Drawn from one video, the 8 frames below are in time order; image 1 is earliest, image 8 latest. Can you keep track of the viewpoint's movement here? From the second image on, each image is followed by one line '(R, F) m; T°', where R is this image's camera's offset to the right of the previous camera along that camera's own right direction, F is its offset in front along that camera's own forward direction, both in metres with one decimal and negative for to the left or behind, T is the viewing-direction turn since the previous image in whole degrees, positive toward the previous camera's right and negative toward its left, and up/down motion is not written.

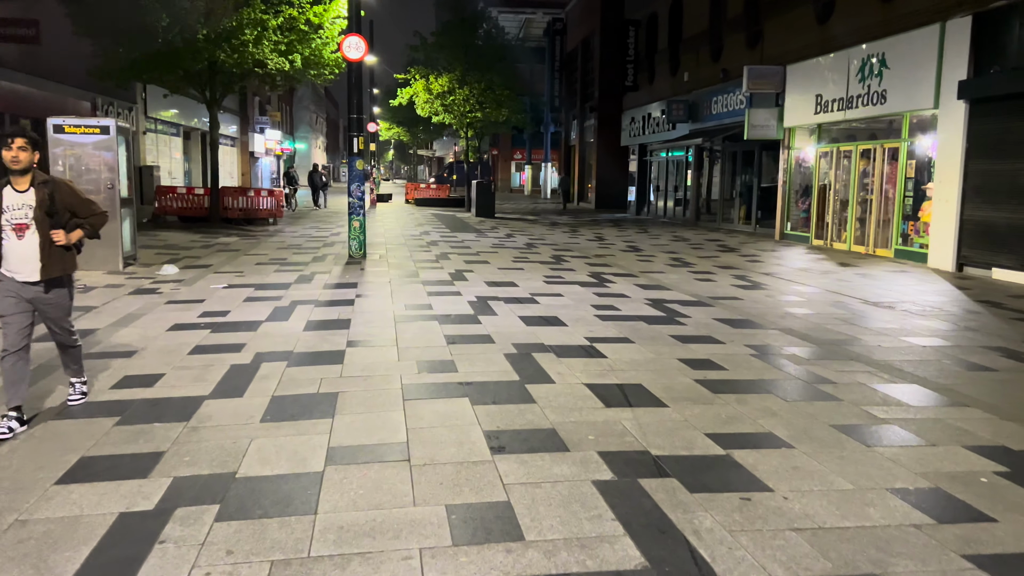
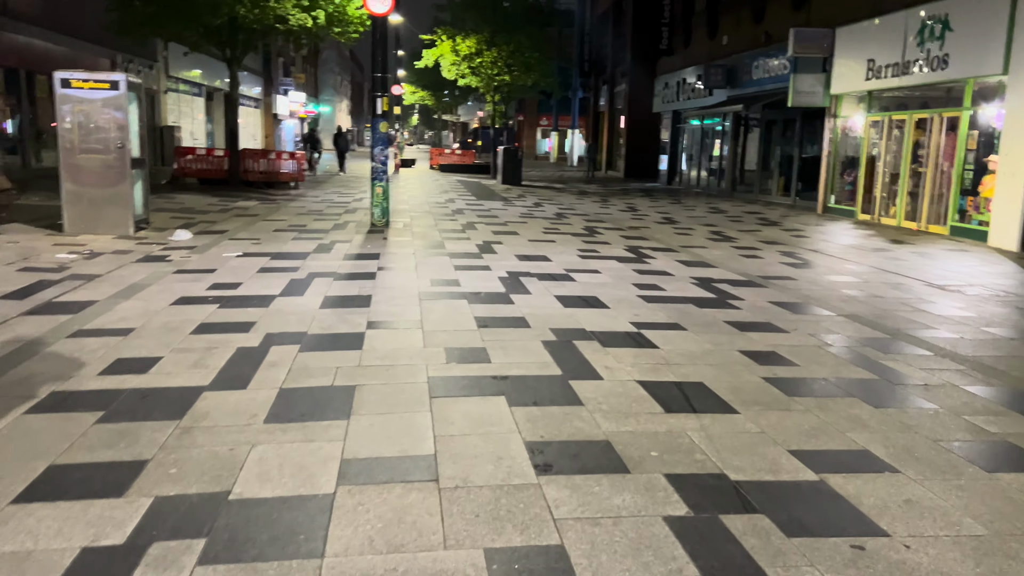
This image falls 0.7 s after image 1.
(-0.1, +0.7) m; -2°
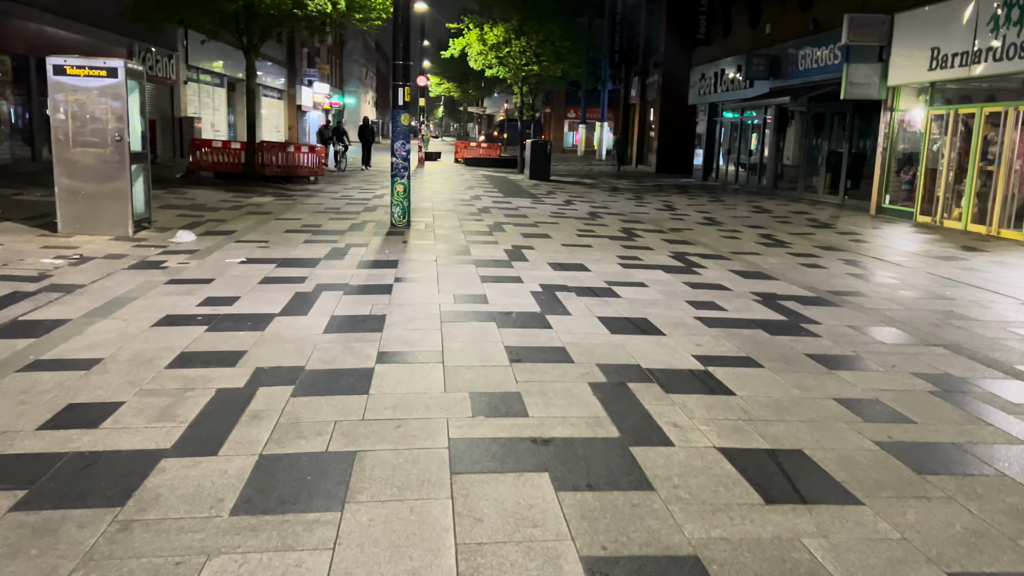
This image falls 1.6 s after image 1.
(-0.1, +1.0) m; -2°
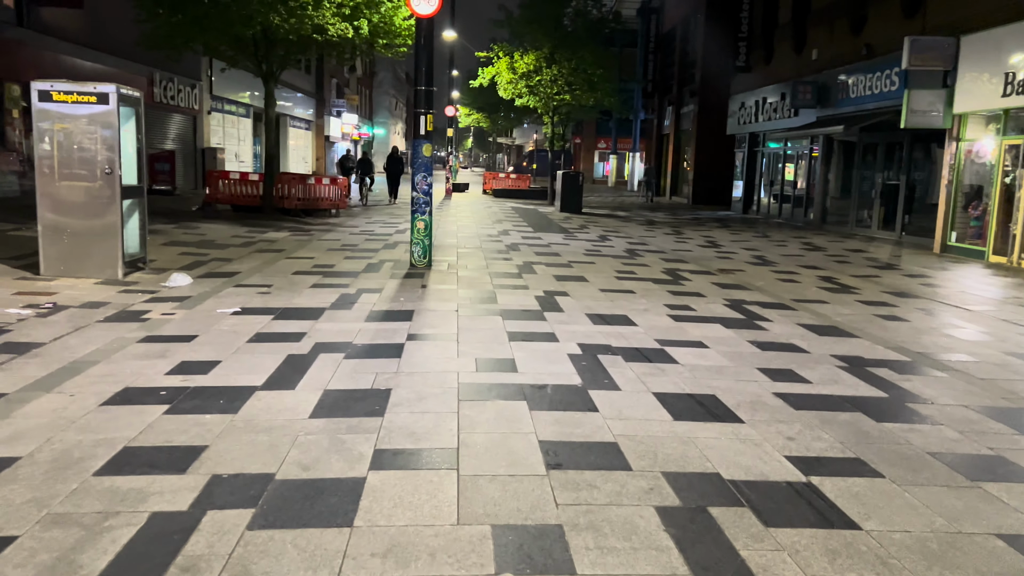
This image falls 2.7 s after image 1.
(0.0, +1.1) m; -2°
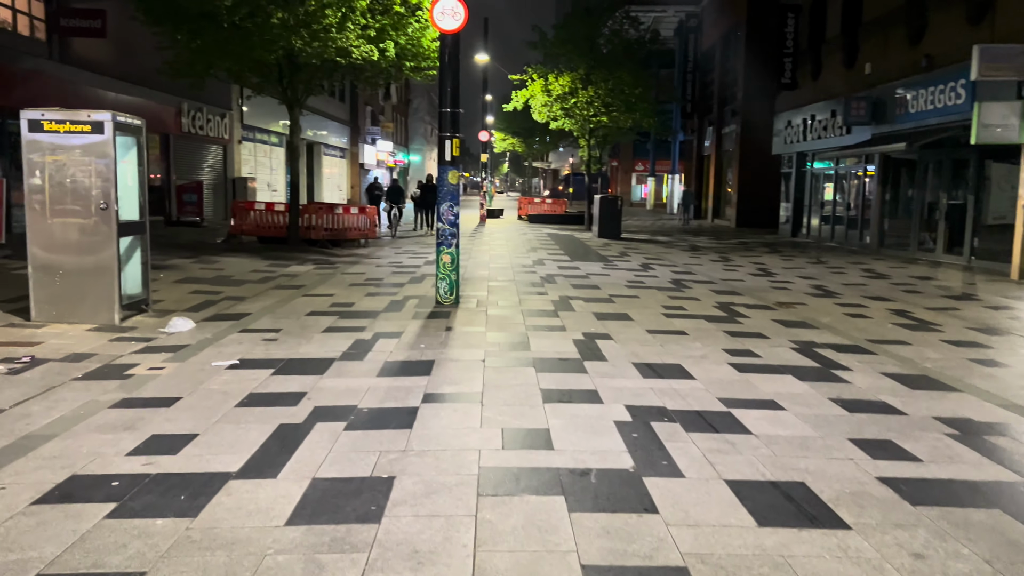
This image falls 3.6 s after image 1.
(0.0, +1.0) m; -3°
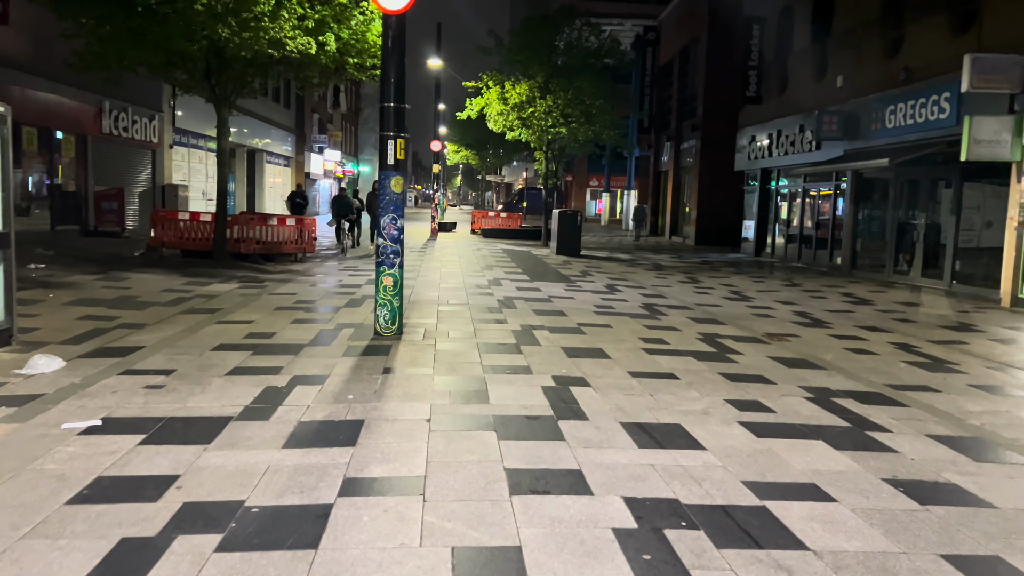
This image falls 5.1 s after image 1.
(0.0, +1.5) m; +3°
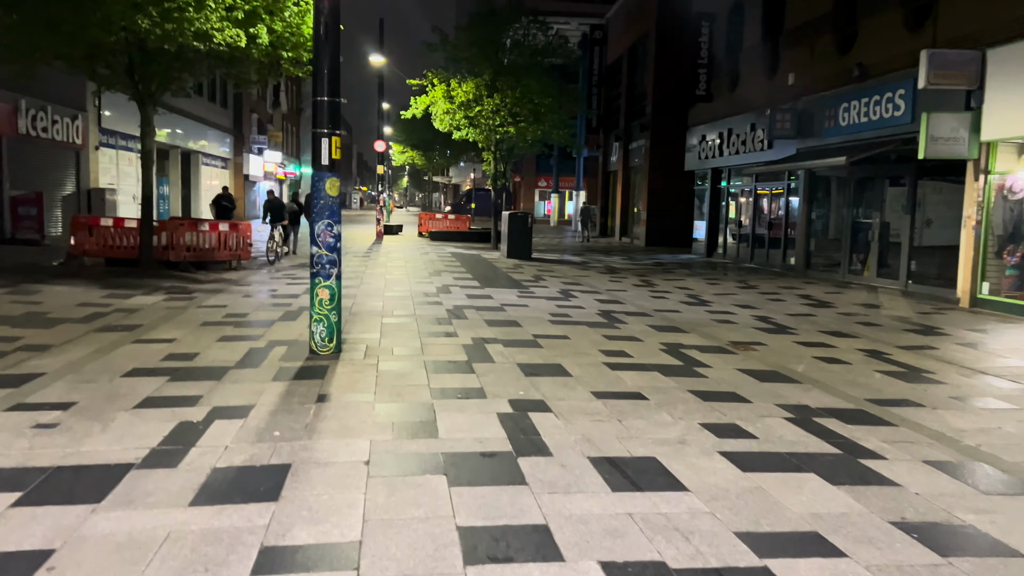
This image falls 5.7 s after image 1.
(0.0, +0.7) m; +4°
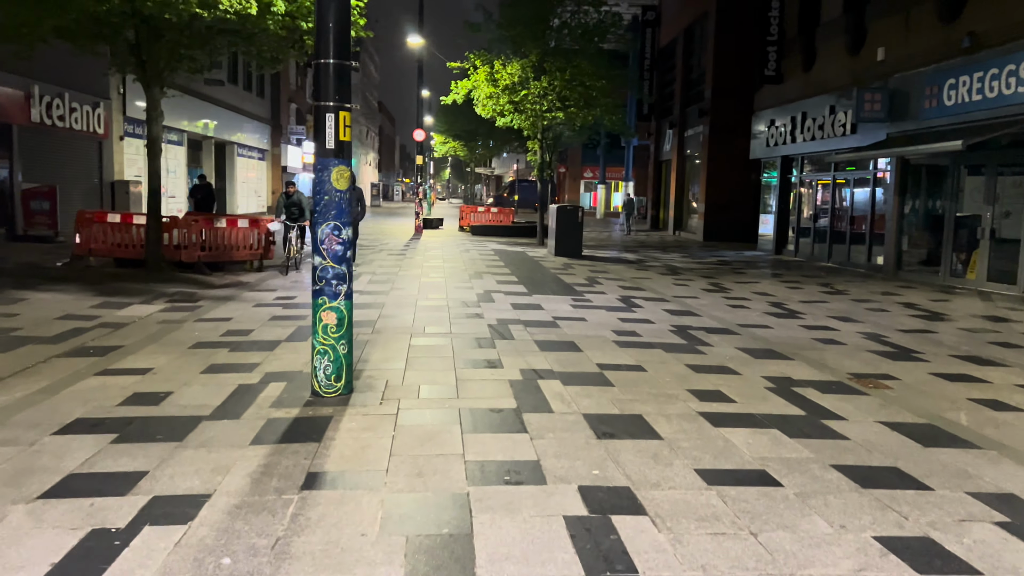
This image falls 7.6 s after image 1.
(-0.2, +1.8) m; -3°
